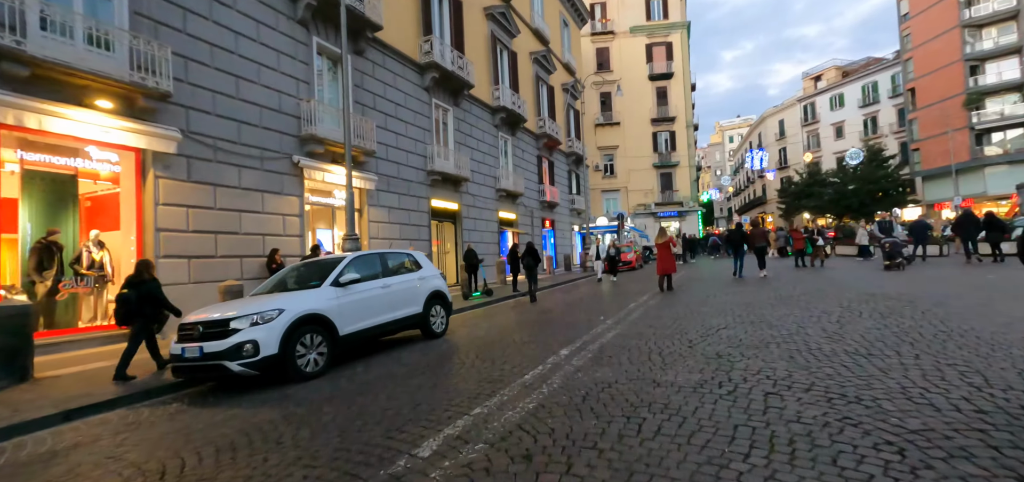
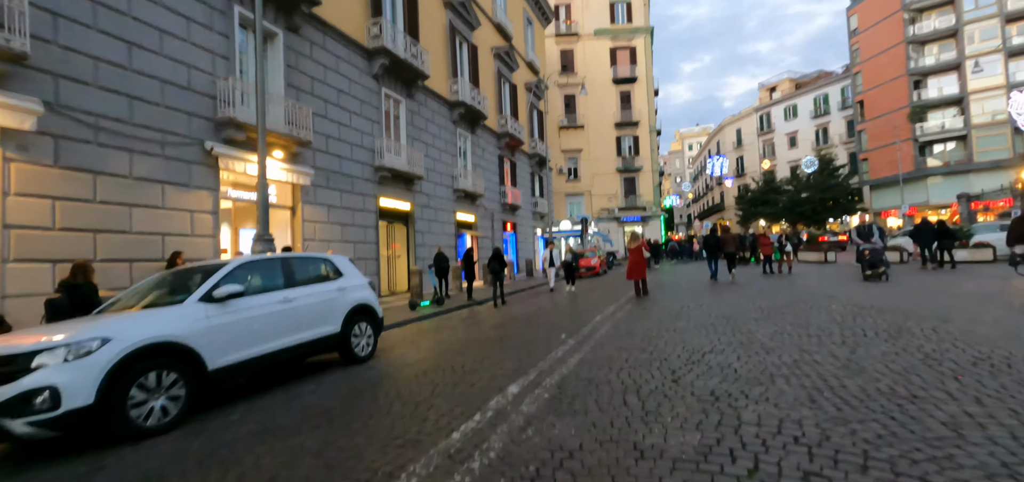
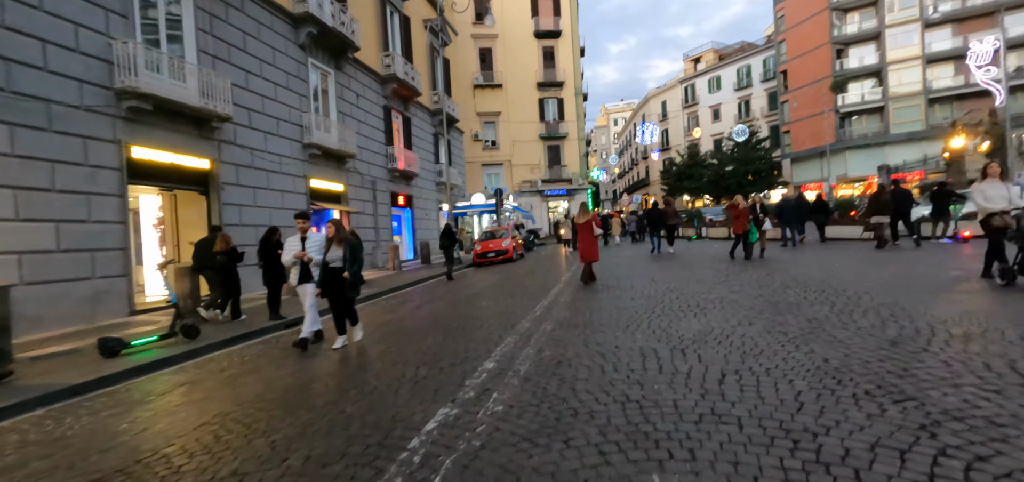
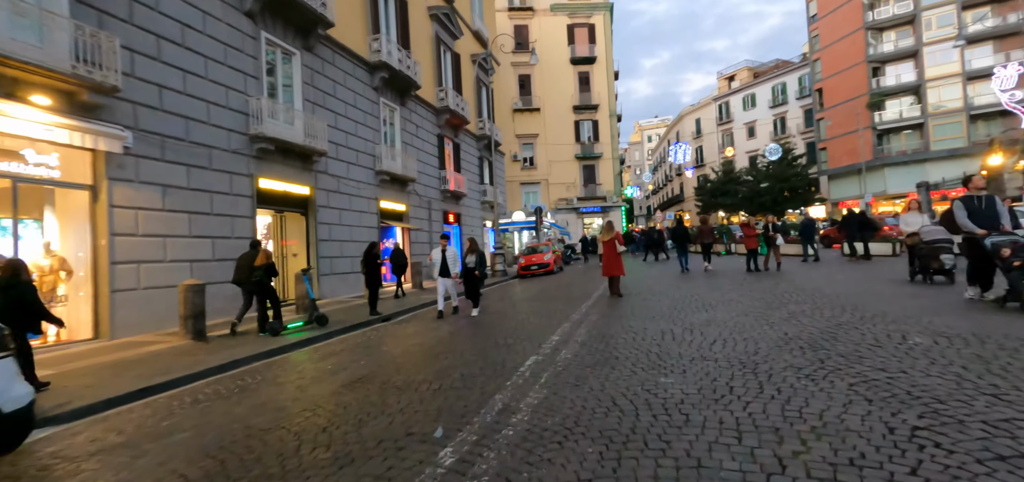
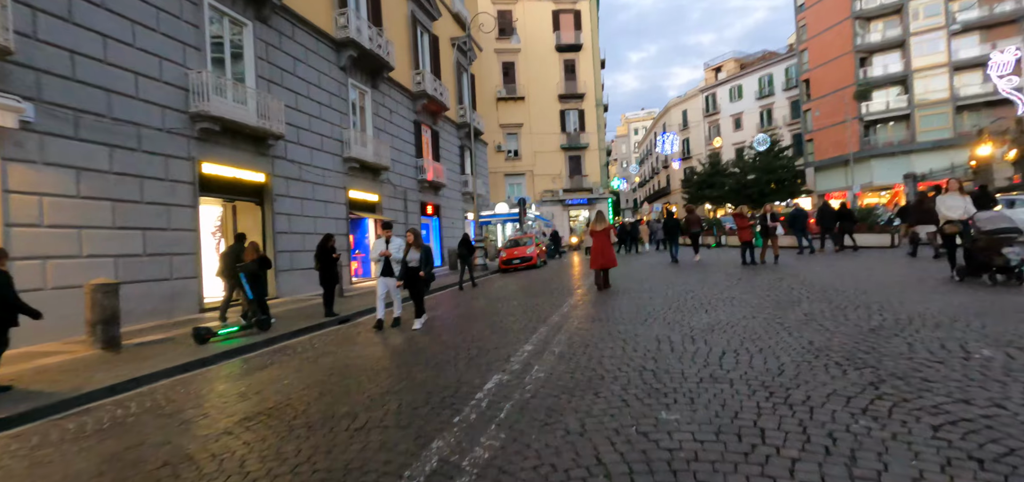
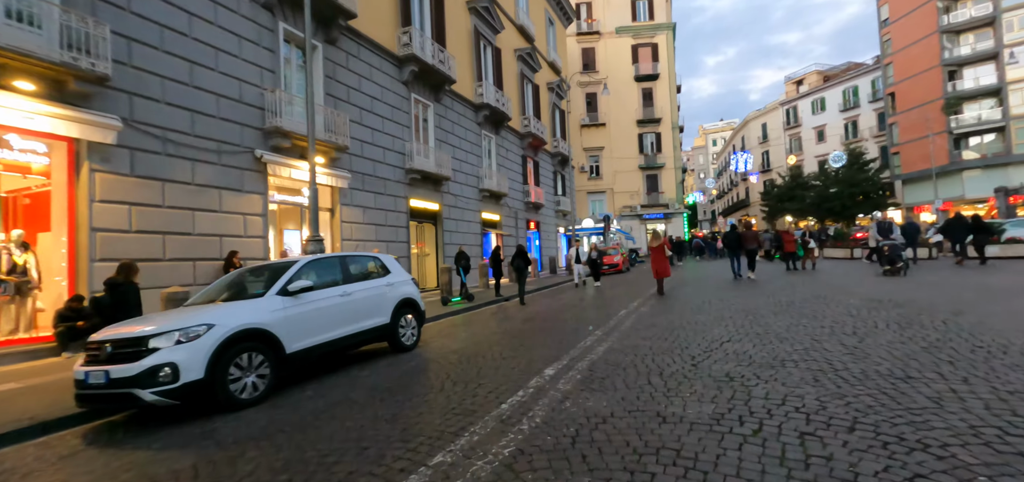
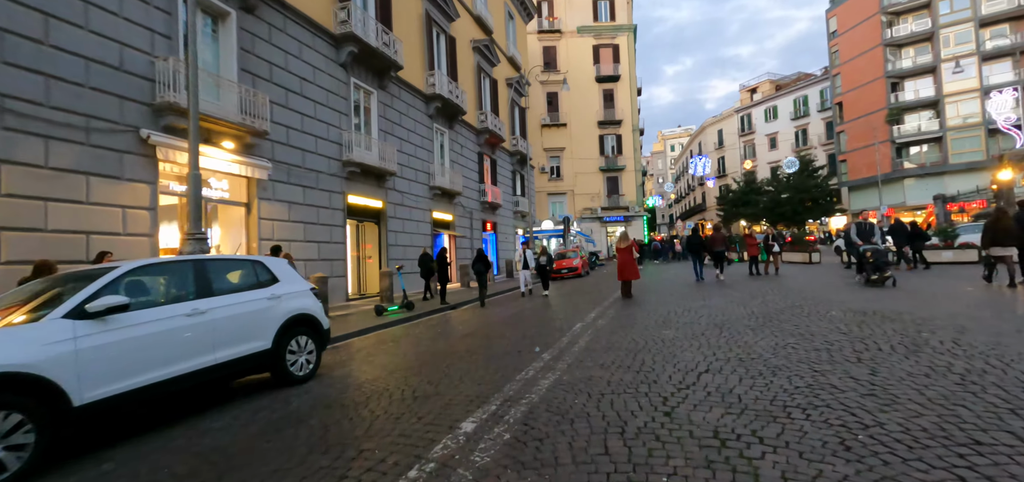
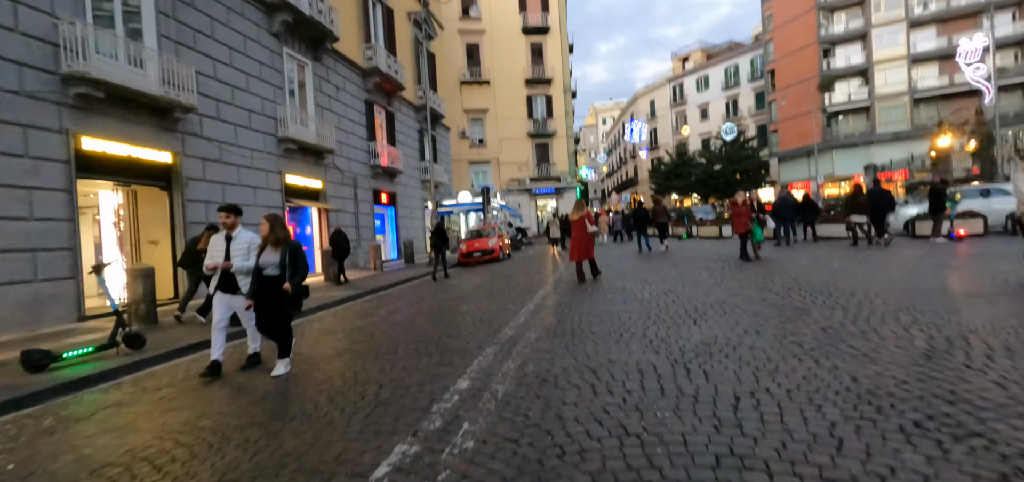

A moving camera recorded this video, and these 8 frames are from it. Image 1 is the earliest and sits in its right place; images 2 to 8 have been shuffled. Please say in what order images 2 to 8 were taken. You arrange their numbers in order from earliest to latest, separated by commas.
6, 2, 7, 4, 5, 3, 8
